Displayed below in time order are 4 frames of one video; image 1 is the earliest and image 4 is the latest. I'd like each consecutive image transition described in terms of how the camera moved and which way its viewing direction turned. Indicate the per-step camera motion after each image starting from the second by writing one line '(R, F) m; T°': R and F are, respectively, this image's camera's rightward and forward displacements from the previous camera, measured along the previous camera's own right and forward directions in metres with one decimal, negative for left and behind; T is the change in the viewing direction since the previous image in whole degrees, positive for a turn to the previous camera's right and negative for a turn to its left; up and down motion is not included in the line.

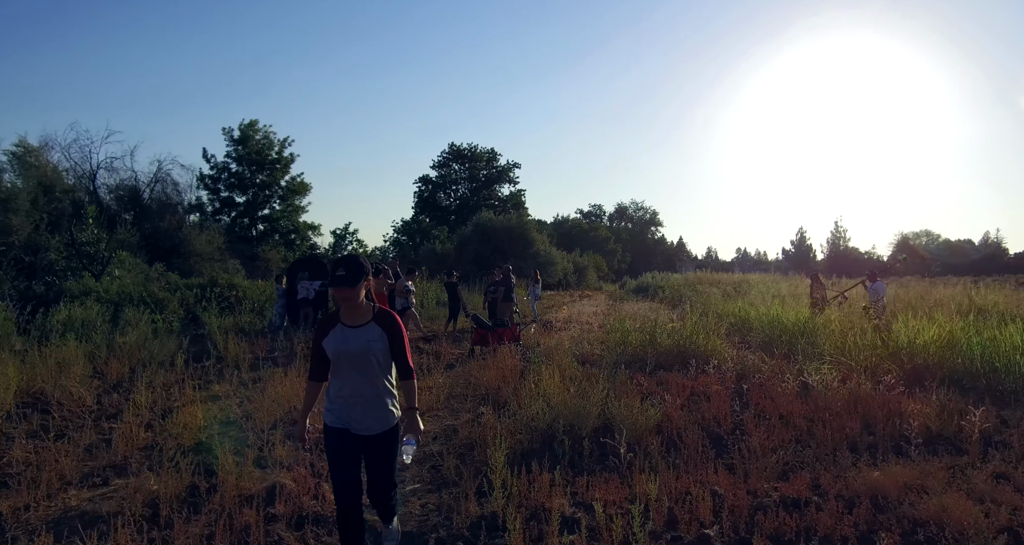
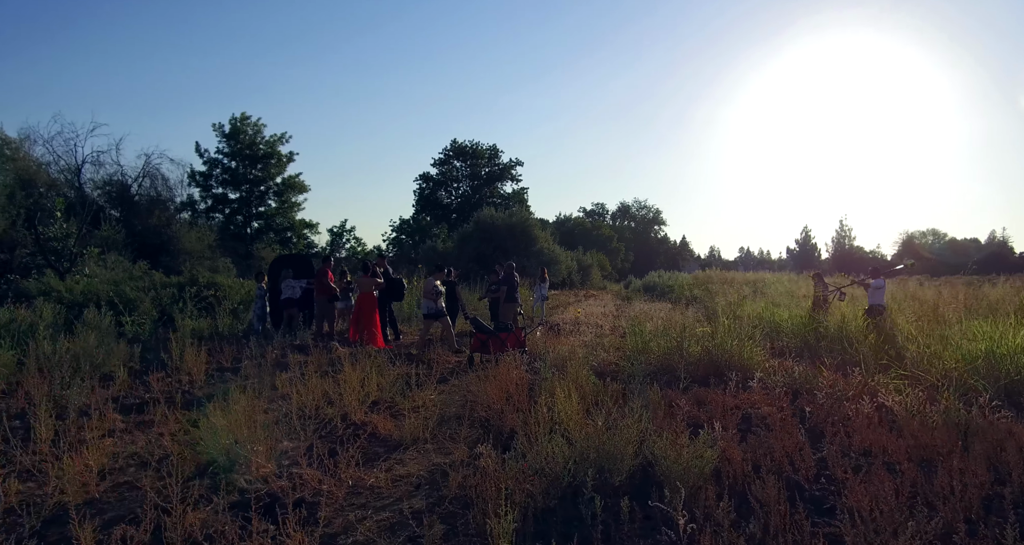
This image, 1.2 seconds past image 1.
(0.0, +1.5) m; 0°
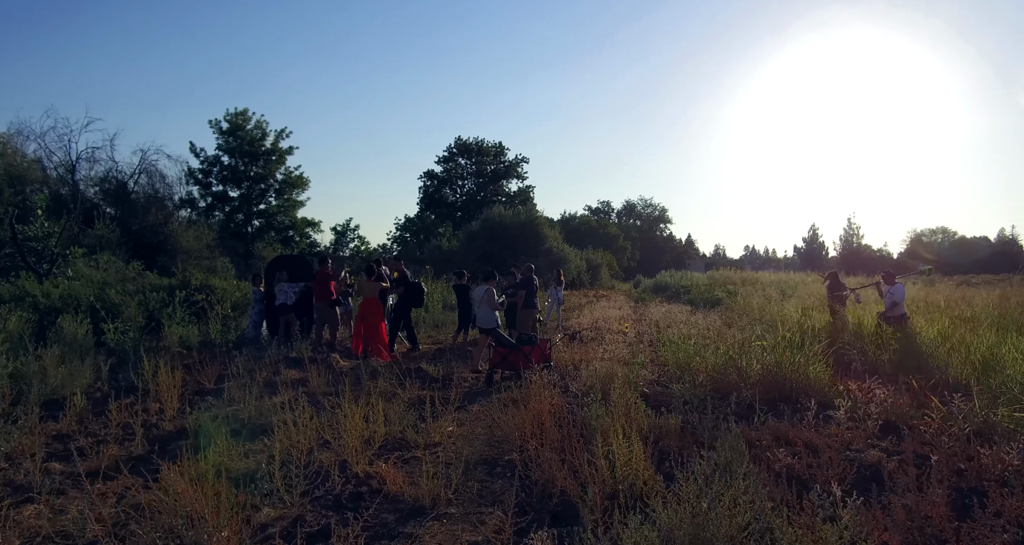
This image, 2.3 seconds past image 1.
(-0.3, +1.3) m; 0°
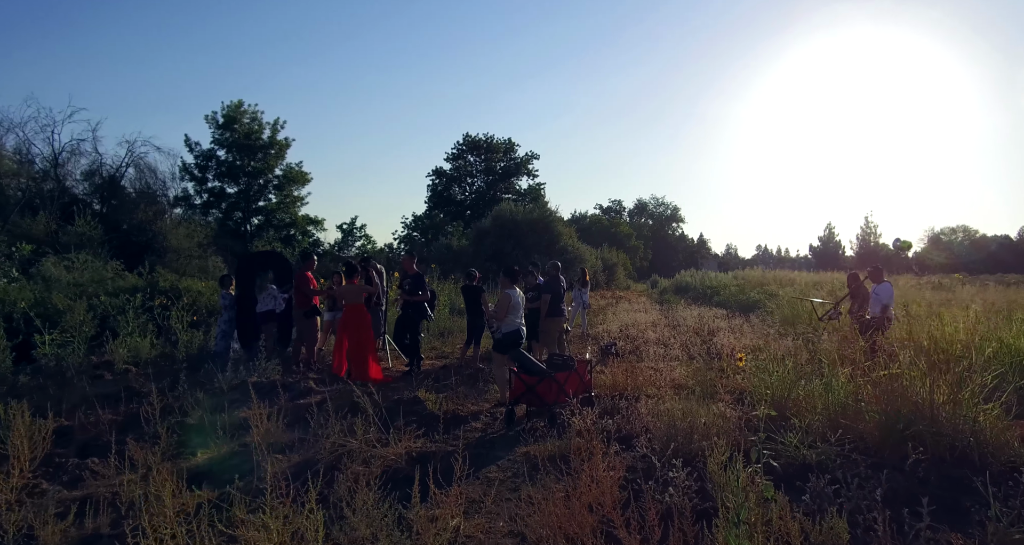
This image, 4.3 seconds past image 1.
(-0.2, +2.5) m; -1°
